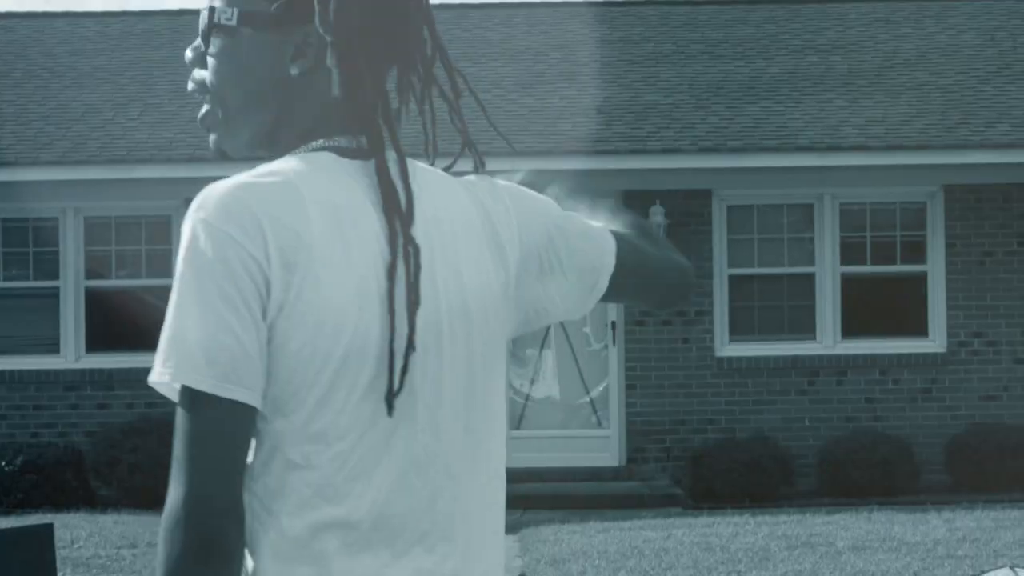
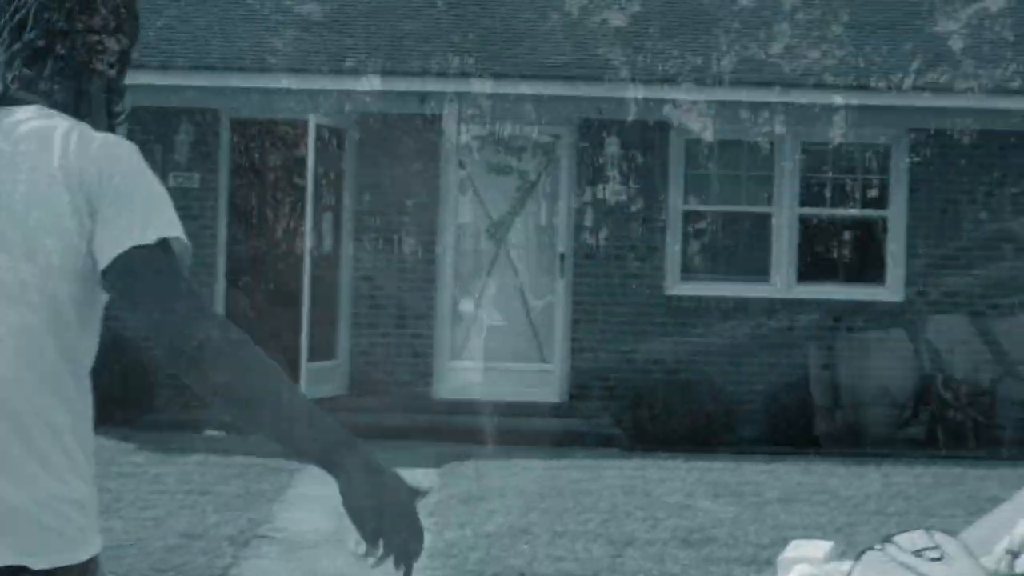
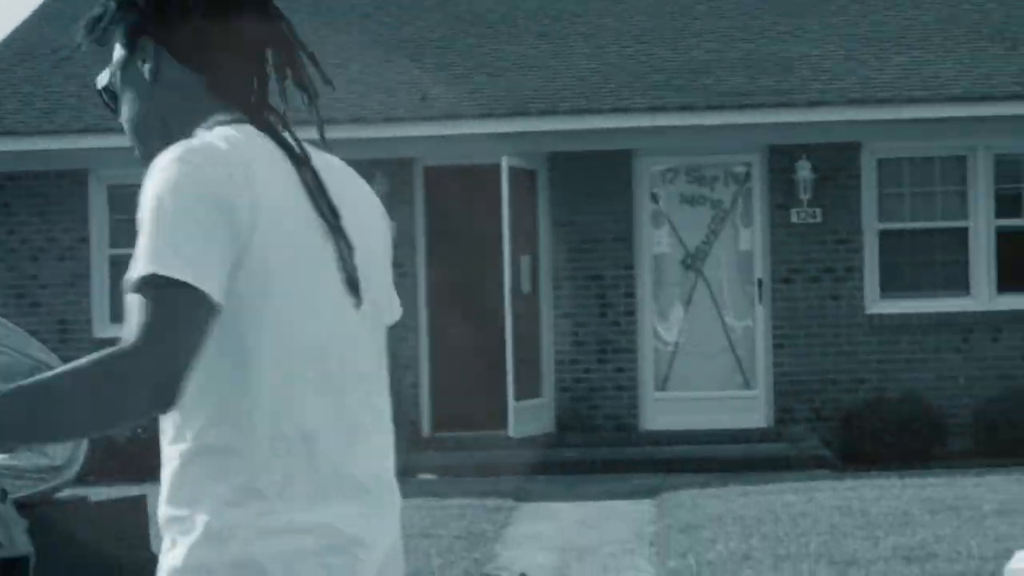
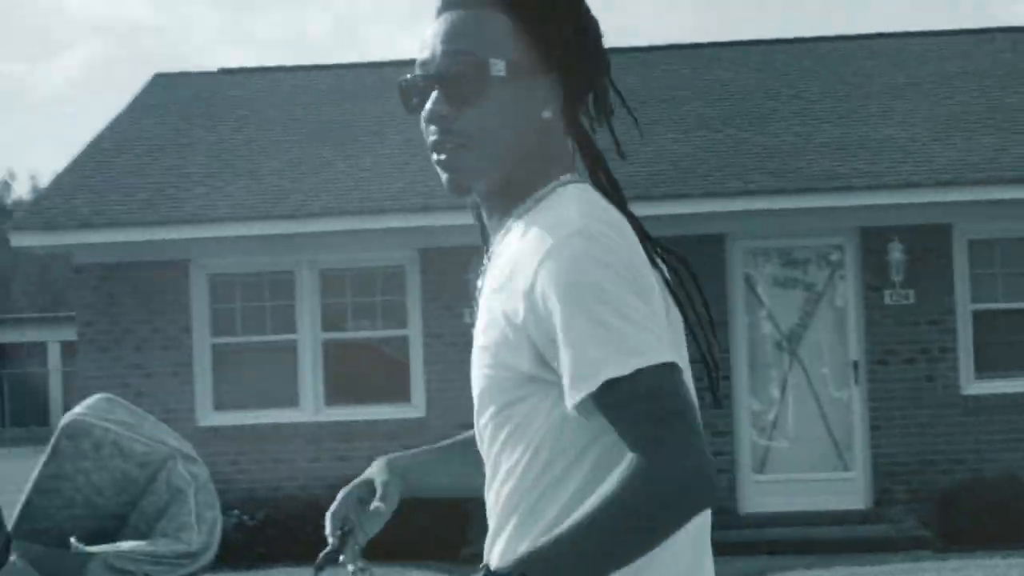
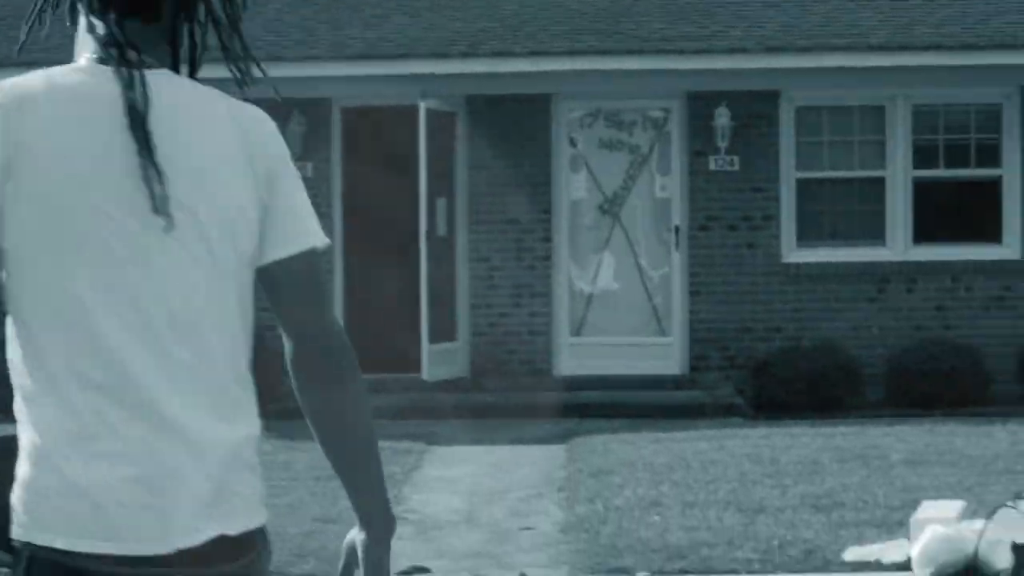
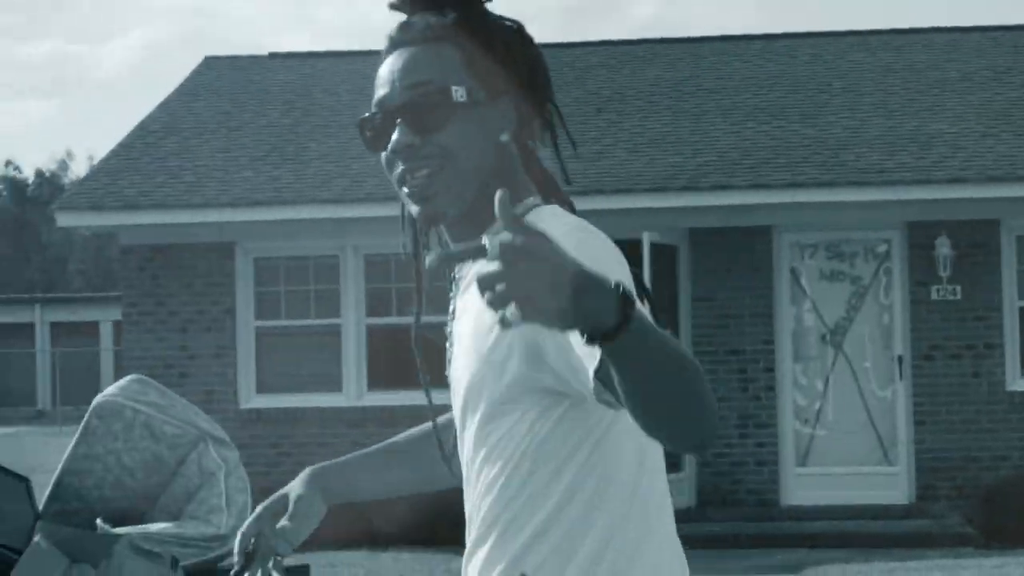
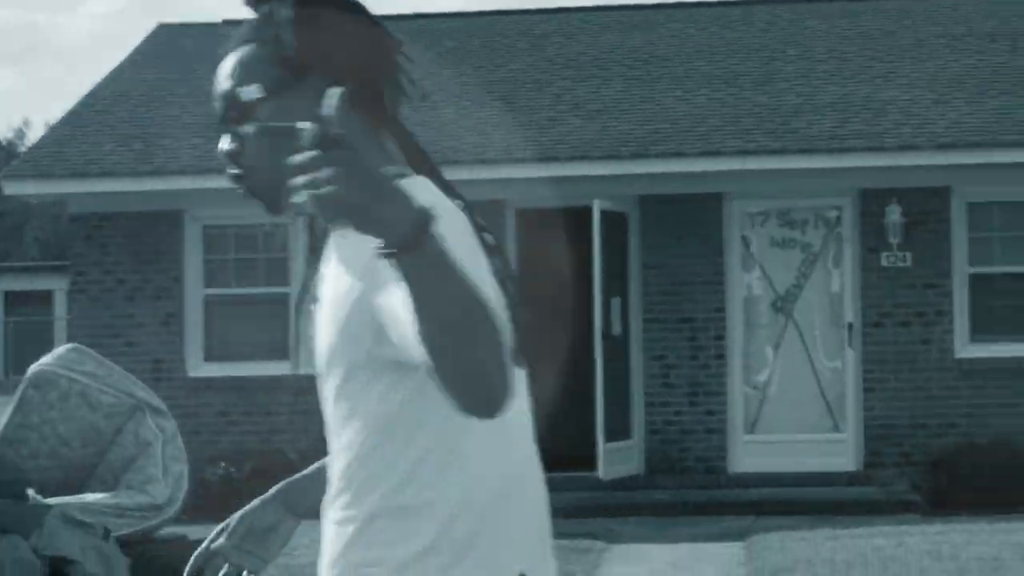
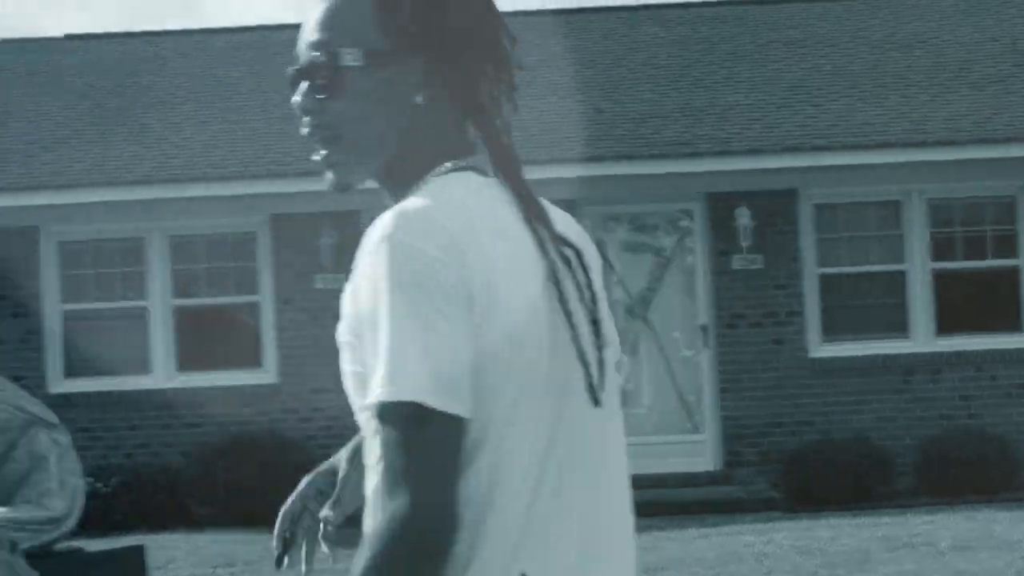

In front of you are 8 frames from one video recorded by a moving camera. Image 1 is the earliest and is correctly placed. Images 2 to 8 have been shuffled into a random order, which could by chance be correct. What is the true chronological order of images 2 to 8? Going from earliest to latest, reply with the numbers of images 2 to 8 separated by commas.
8, 4, 6, 7, 3, 5, 2
